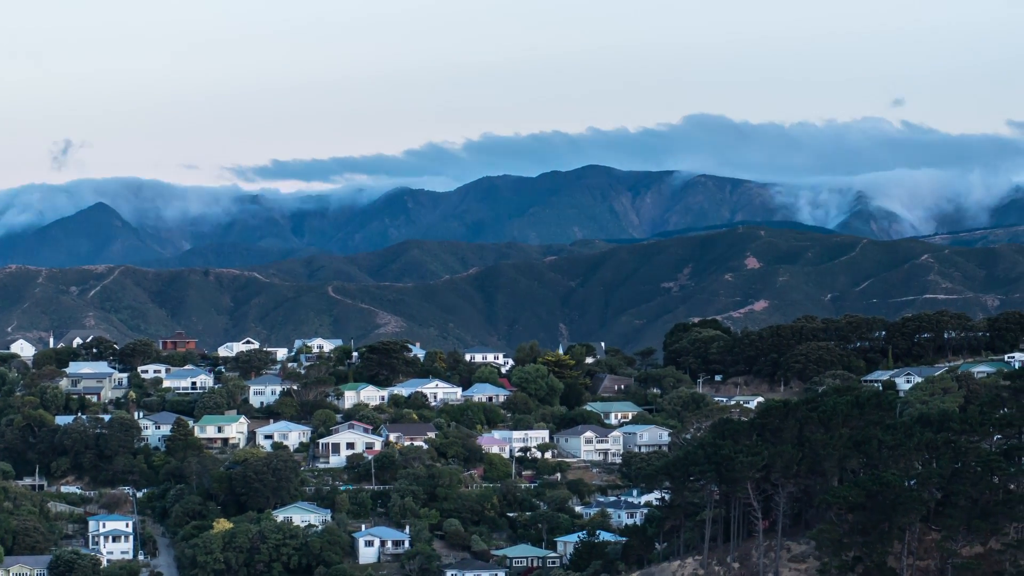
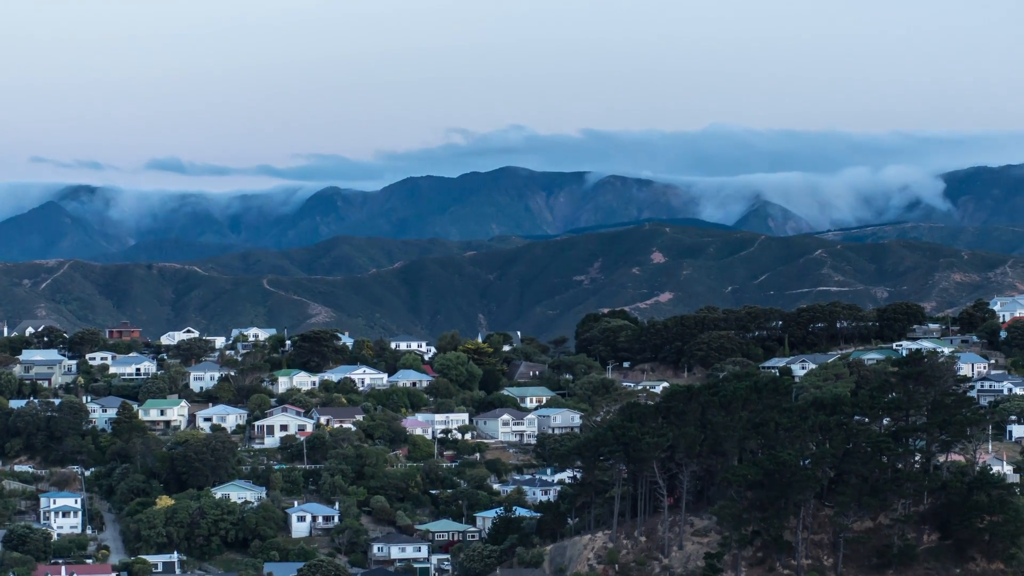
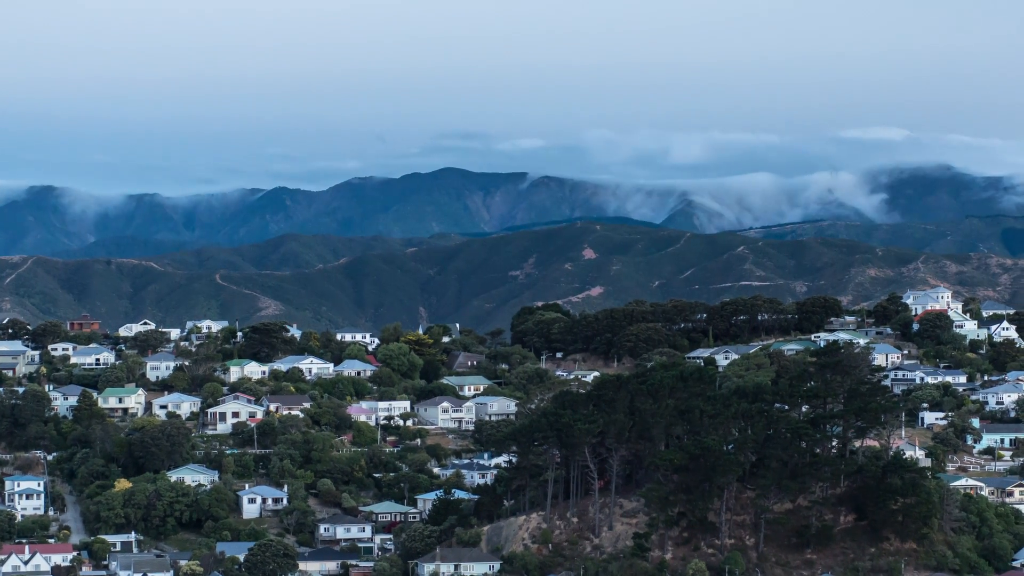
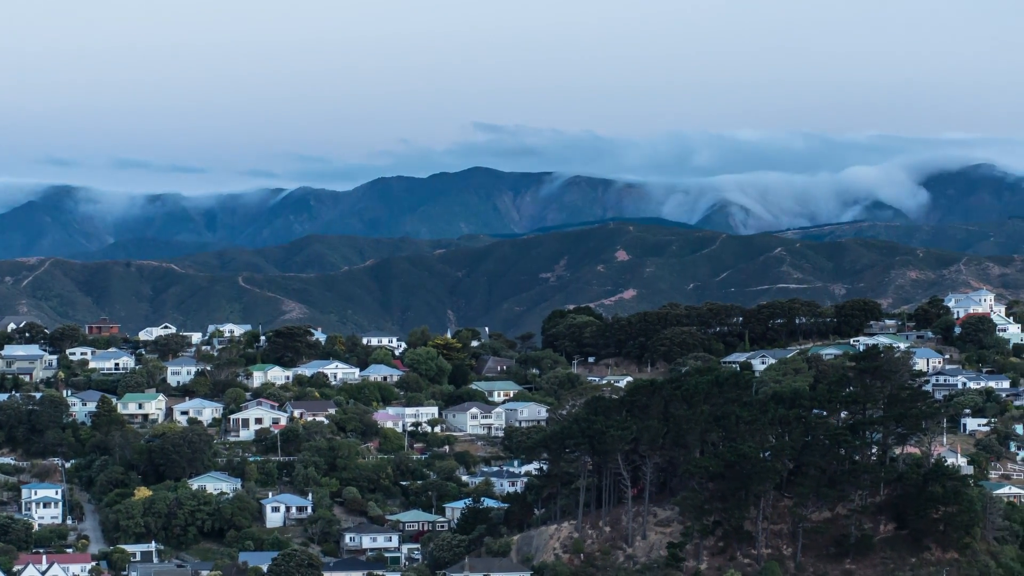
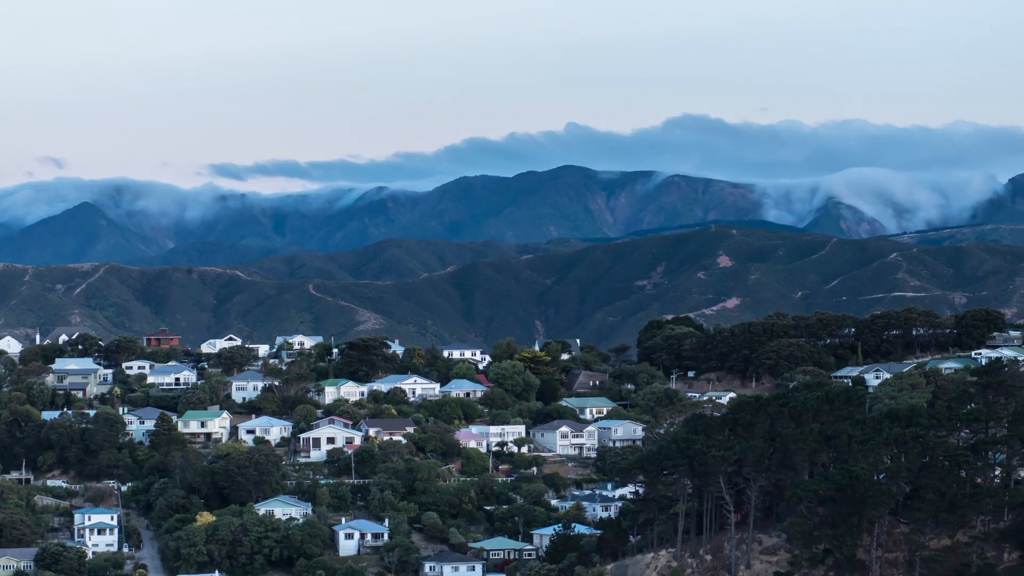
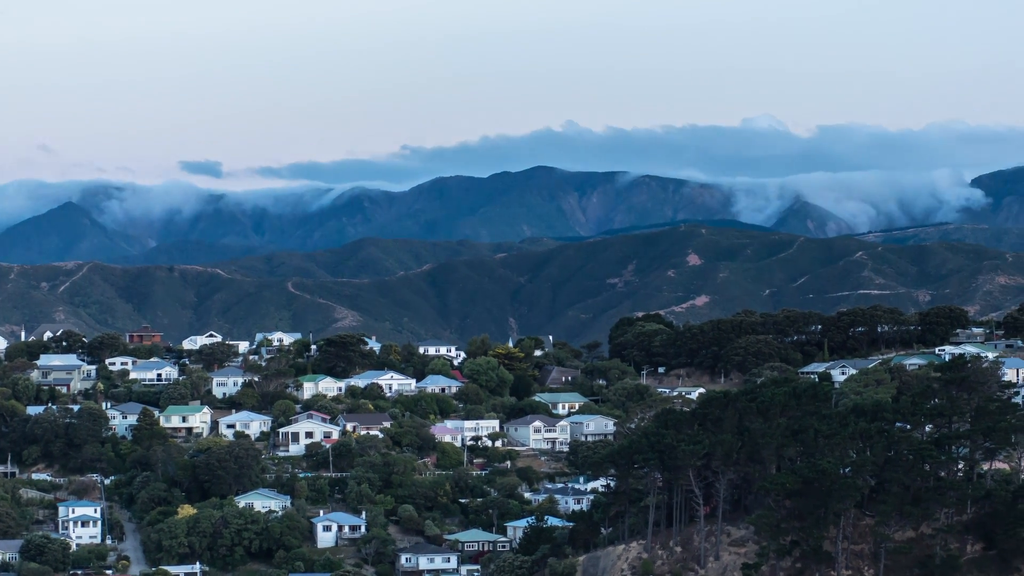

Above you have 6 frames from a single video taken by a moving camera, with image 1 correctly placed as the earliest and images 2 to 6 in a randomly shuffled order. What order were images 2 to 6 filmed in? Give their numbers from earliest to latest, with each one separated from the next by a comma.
5, 6, 2, 4, 3
